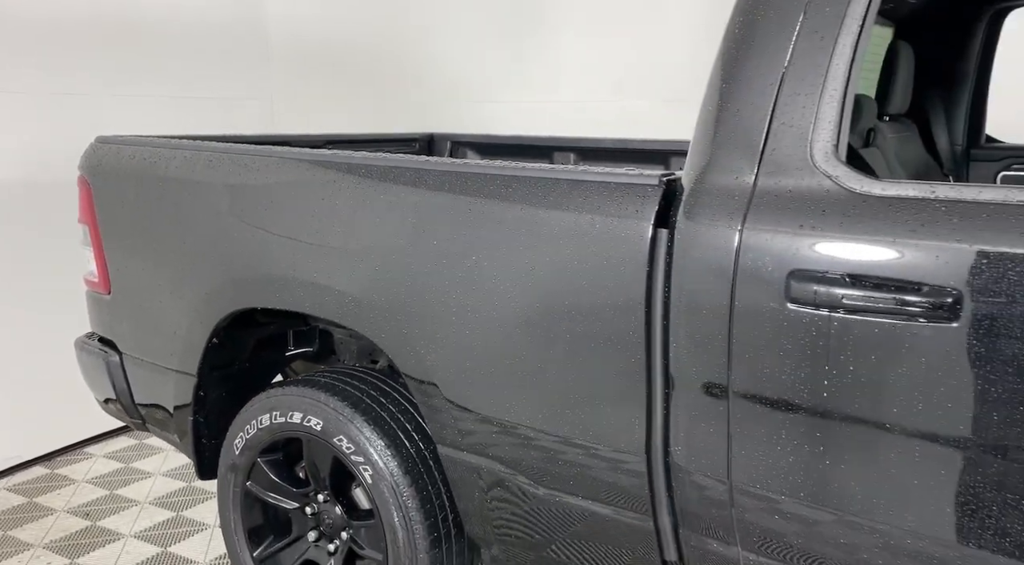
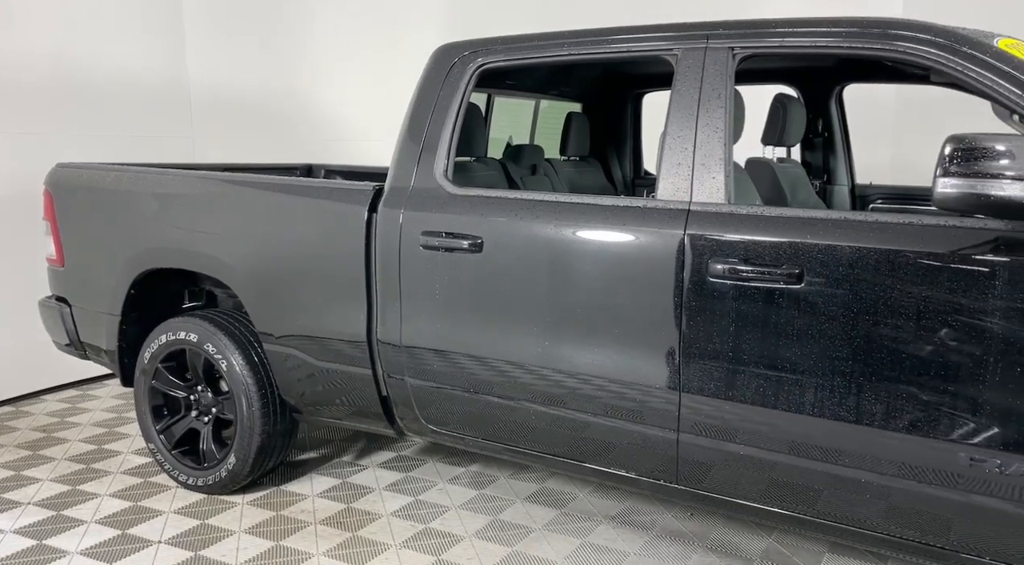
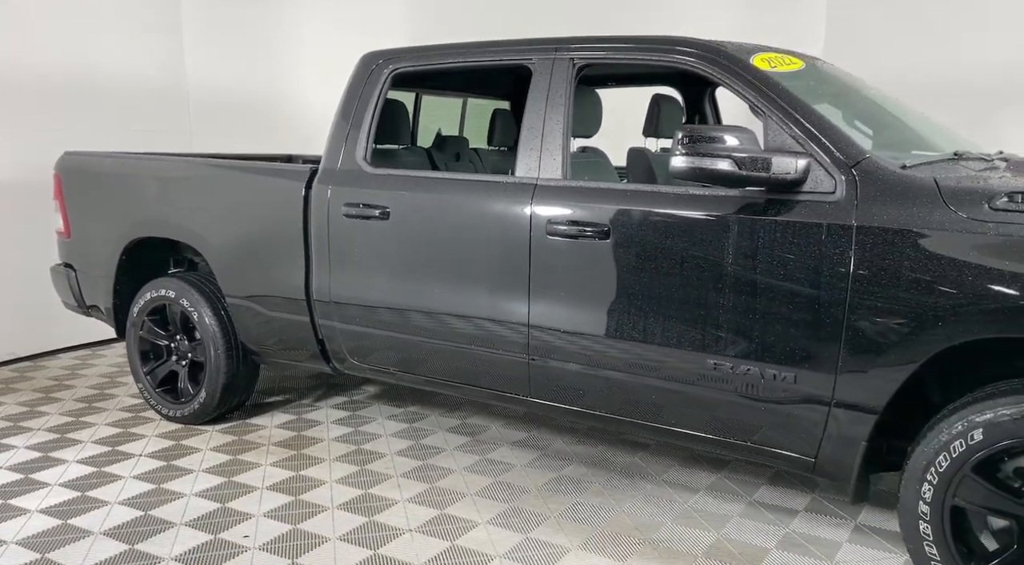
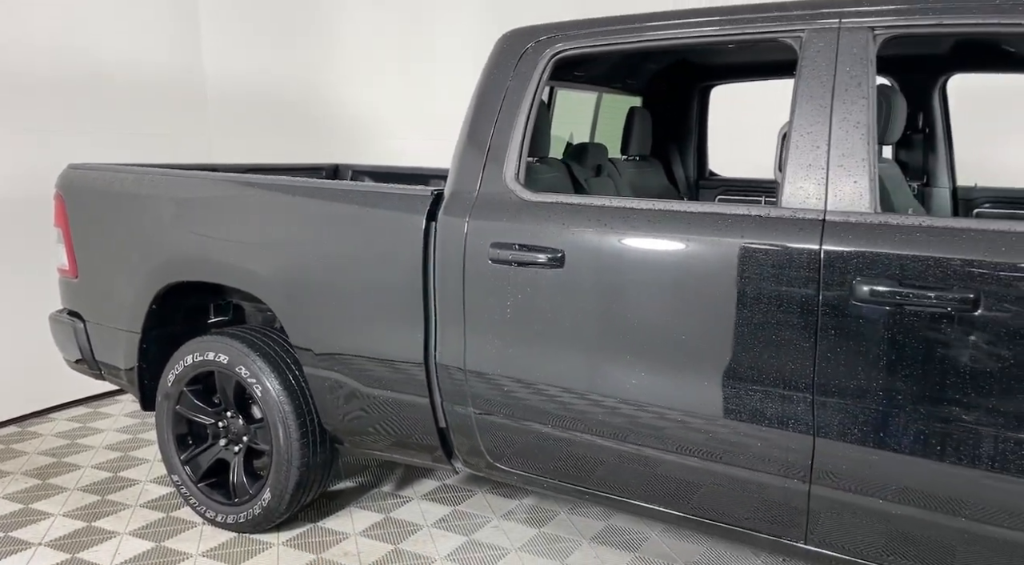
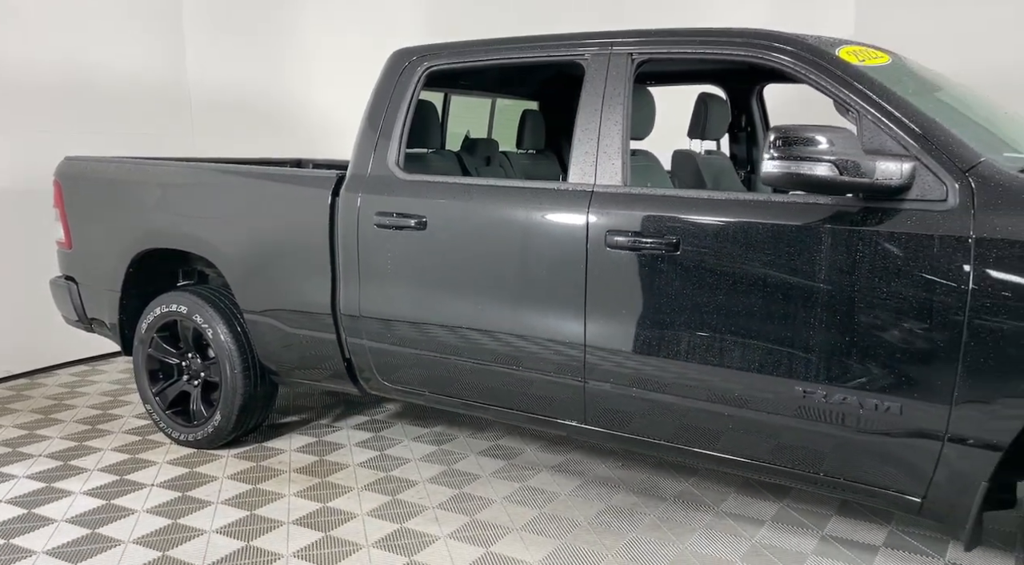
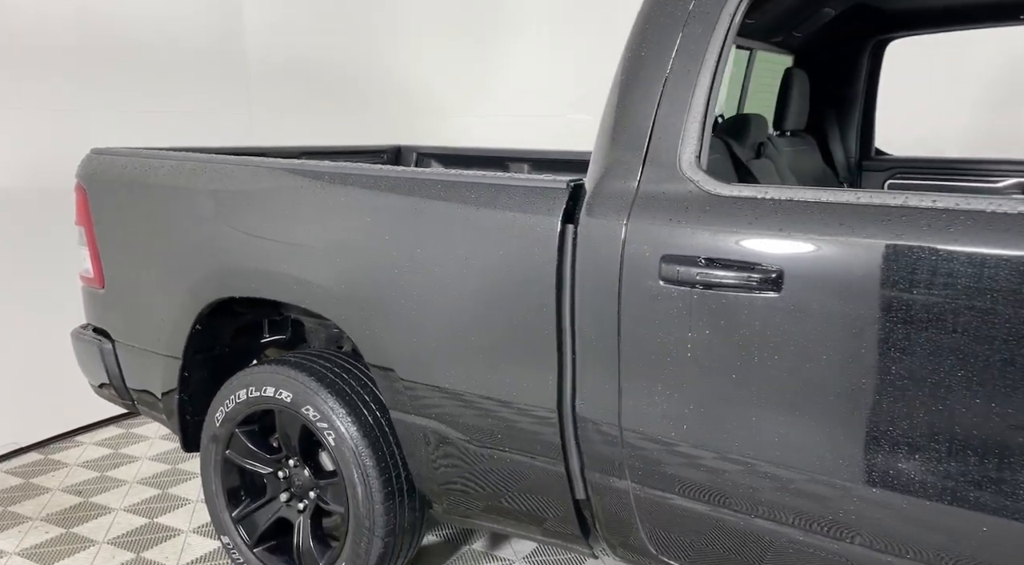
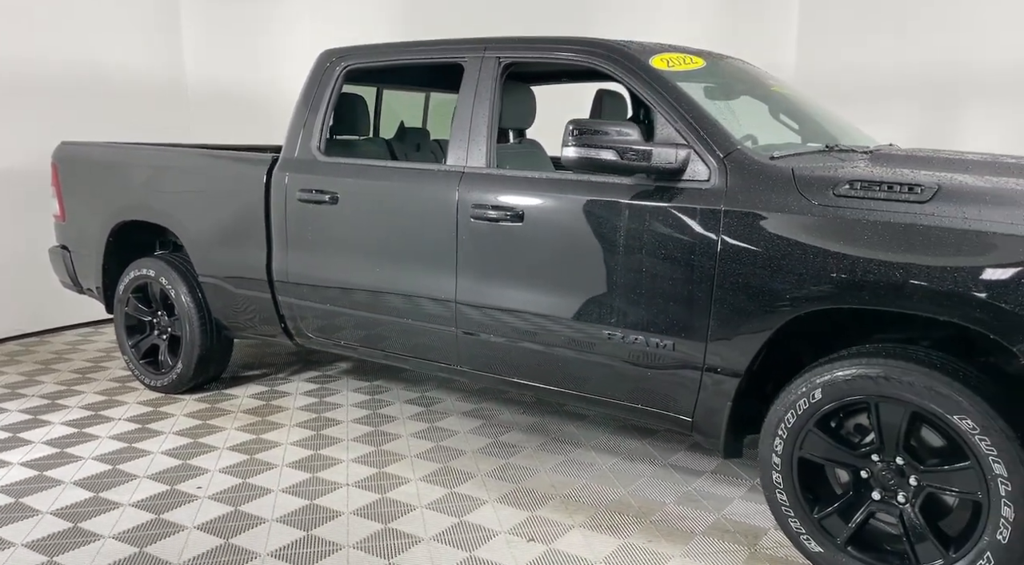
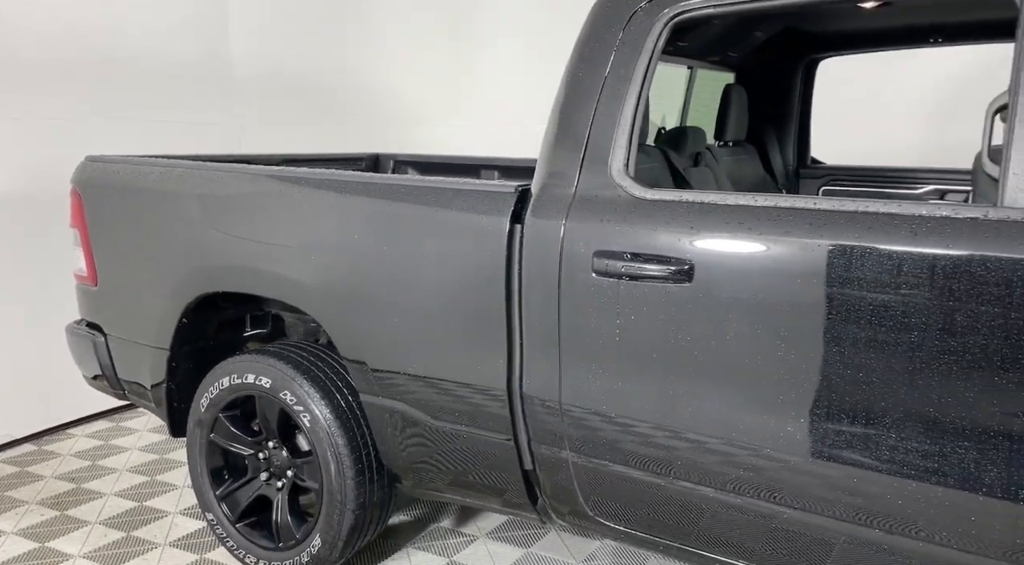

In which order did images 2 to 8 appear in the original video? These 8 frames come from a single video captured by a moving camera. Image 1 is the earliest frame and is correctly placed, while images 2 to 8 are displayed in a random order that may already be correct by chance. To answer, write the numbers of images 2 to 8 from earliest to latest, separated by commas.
6, 8, 4, 2, 5, 3, 7
